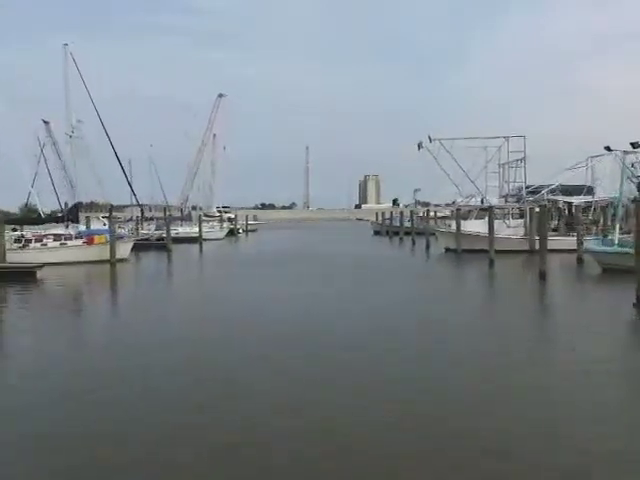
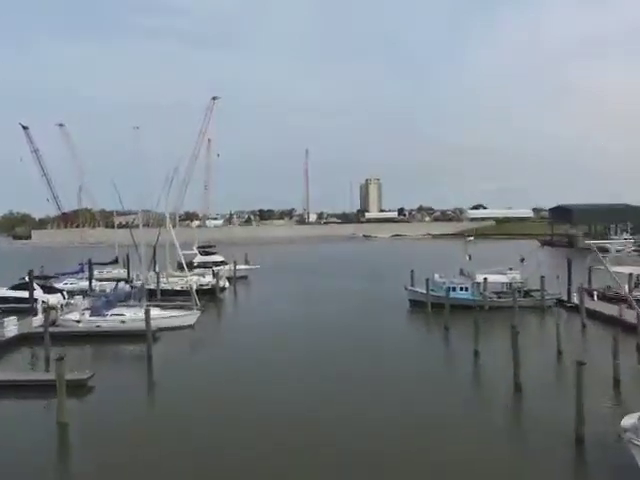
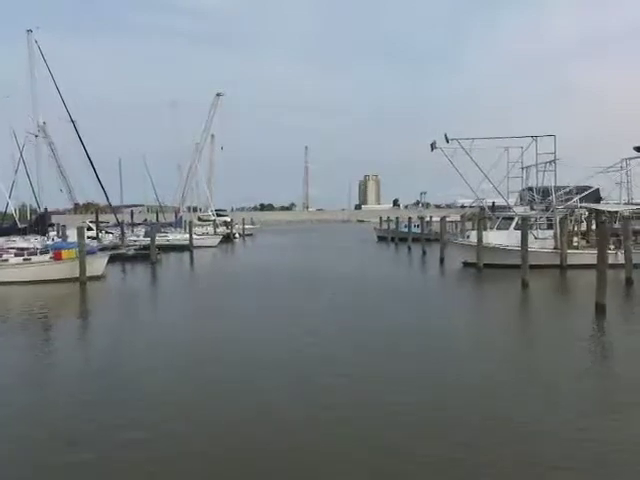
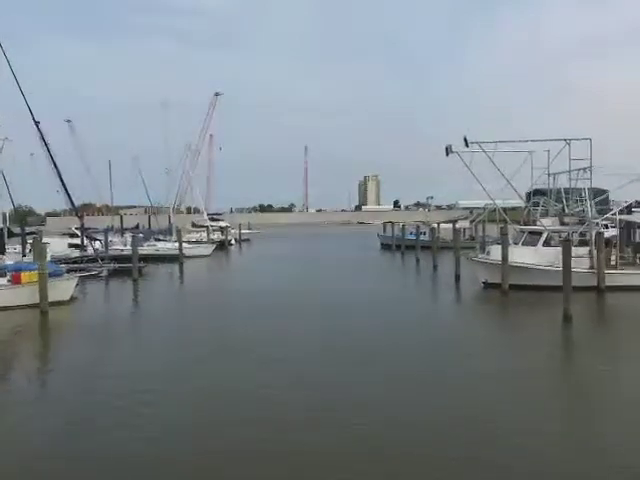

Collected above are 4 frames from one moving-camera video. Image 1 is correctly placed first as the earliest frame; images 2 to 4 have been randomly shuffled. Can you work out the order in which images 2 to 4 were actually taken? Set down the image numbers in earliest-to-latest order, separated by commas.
3, 4, 2
